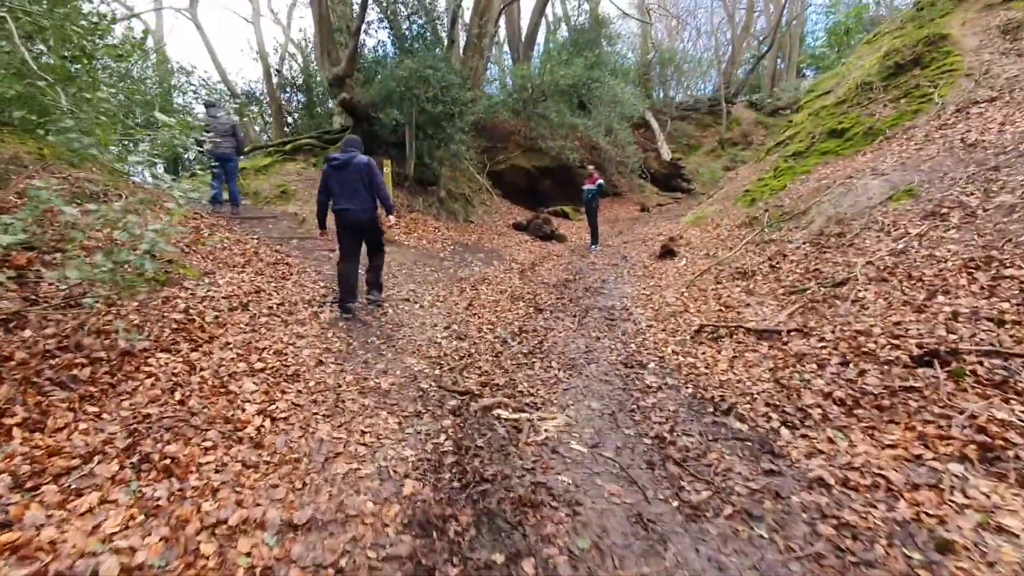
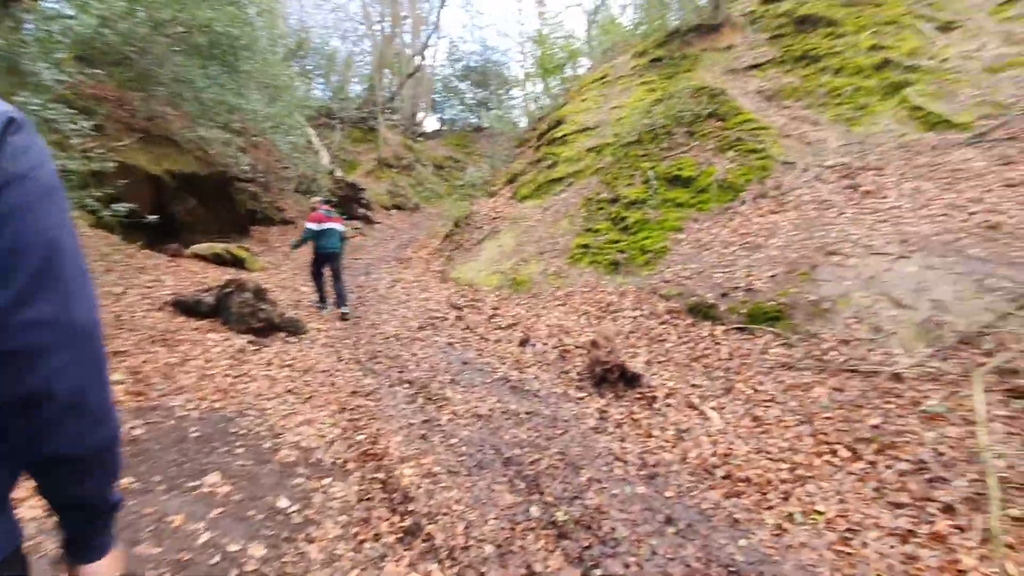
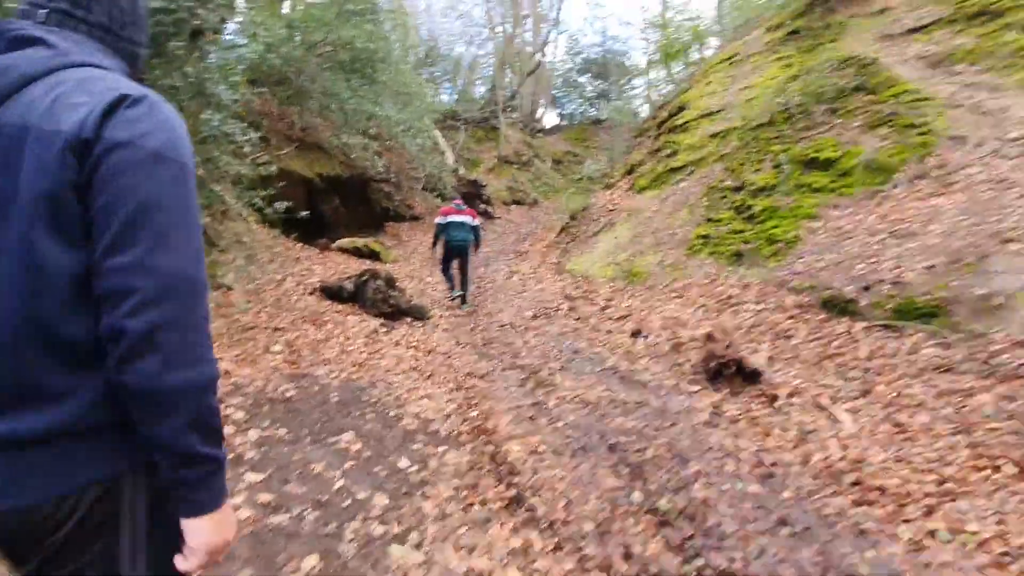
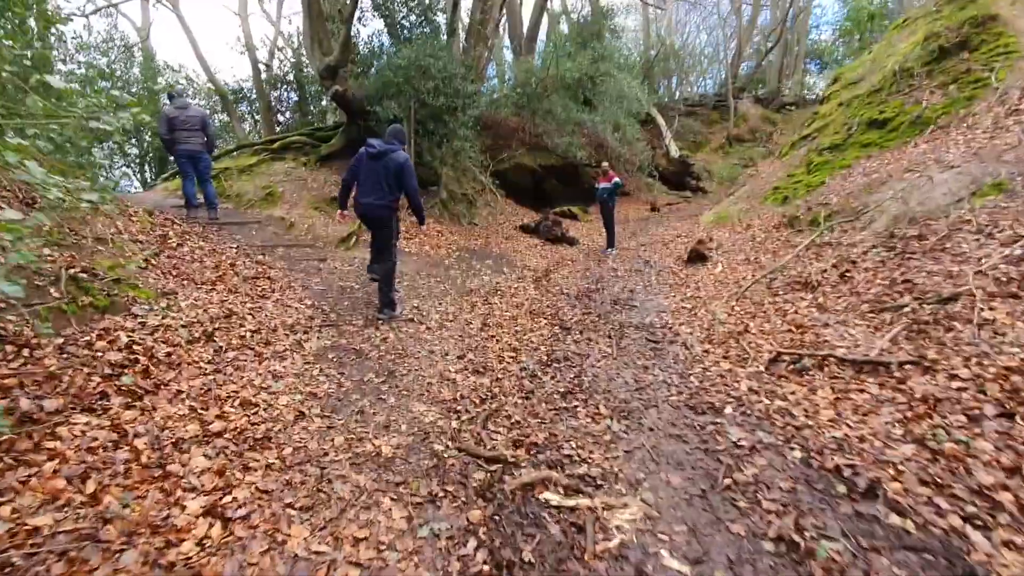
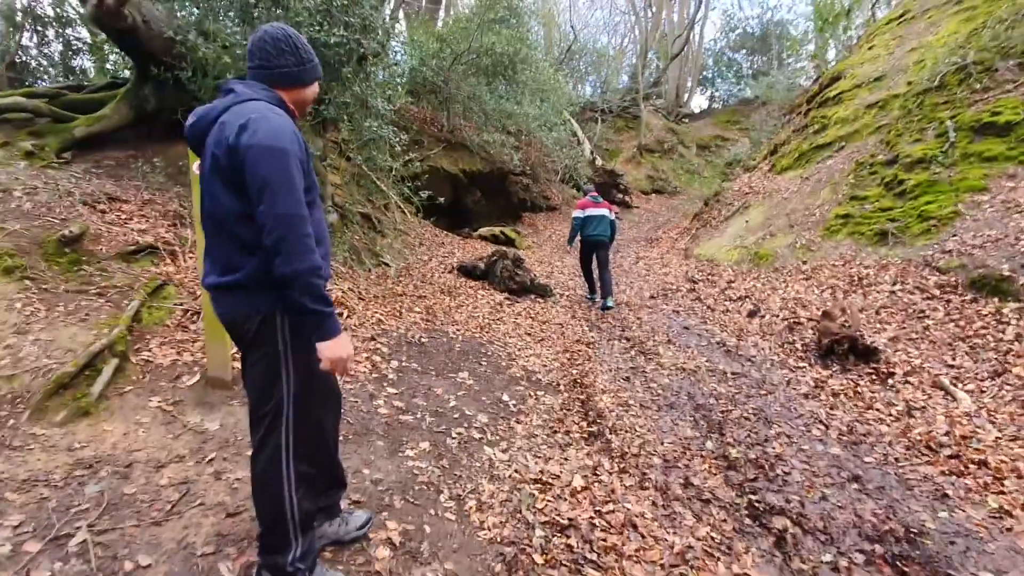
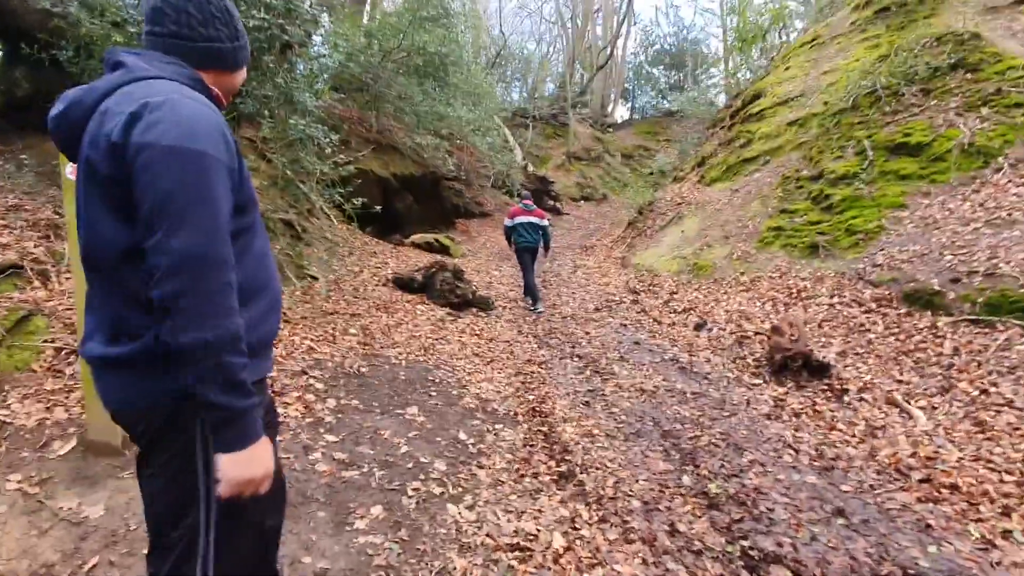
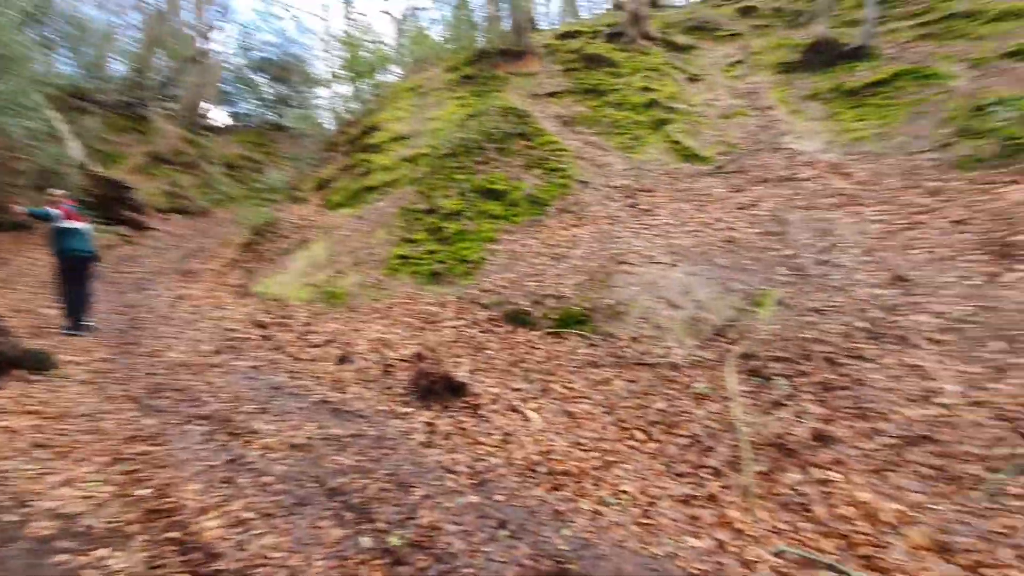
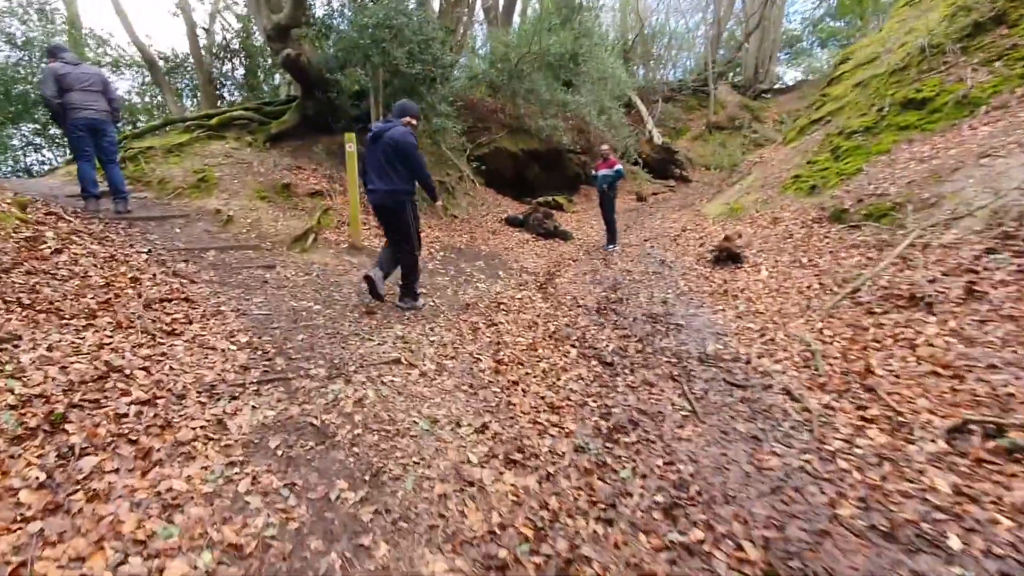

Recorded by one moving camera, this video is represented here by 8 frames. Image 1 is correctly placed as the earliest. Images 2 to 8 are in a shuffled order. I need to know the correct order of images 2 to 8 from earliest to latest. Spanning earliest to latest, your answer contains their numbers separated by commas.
4, 8, 5, 6, 3, 2, 7
